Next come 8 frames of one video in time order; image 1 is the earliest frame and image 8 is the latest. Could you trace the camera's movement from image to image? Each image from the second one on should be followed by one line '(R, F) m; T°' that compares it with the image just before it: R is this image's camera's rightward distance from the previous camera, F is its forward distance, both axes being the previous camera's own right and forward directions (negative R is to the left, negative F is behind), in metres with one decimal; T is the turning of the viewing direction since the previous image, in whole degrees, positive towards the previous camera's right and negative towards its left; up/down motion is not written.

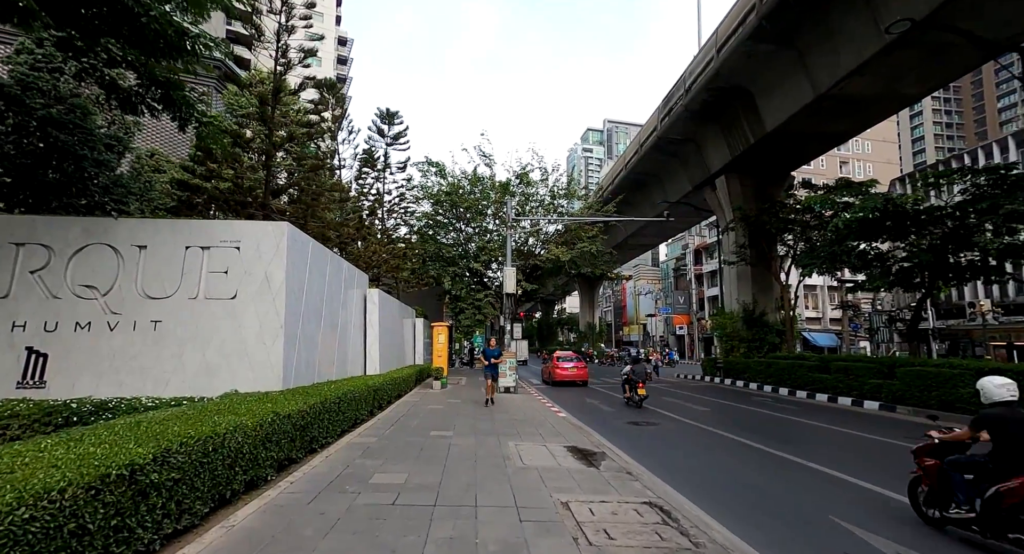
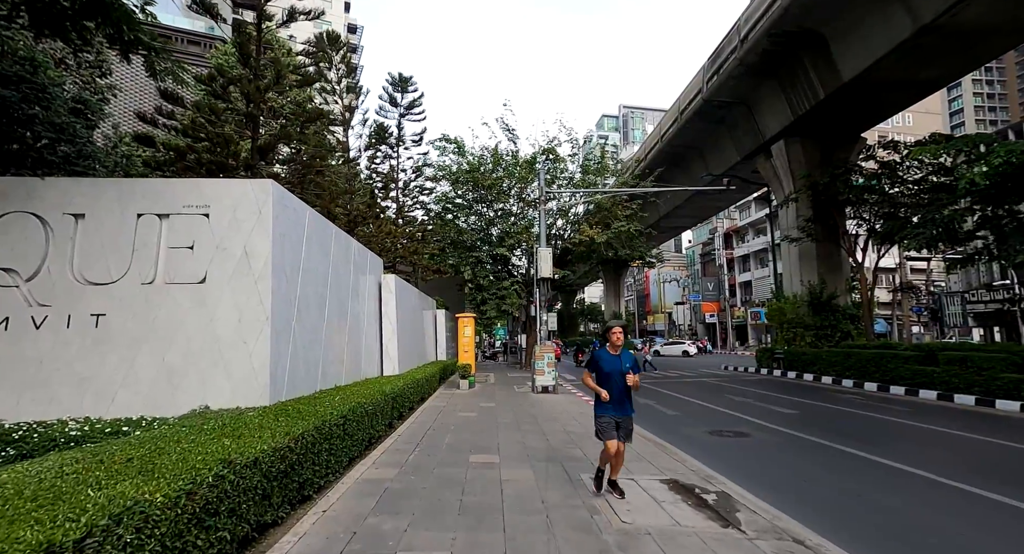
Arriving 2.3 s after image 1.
(-0.6, +2.4) m; -2°
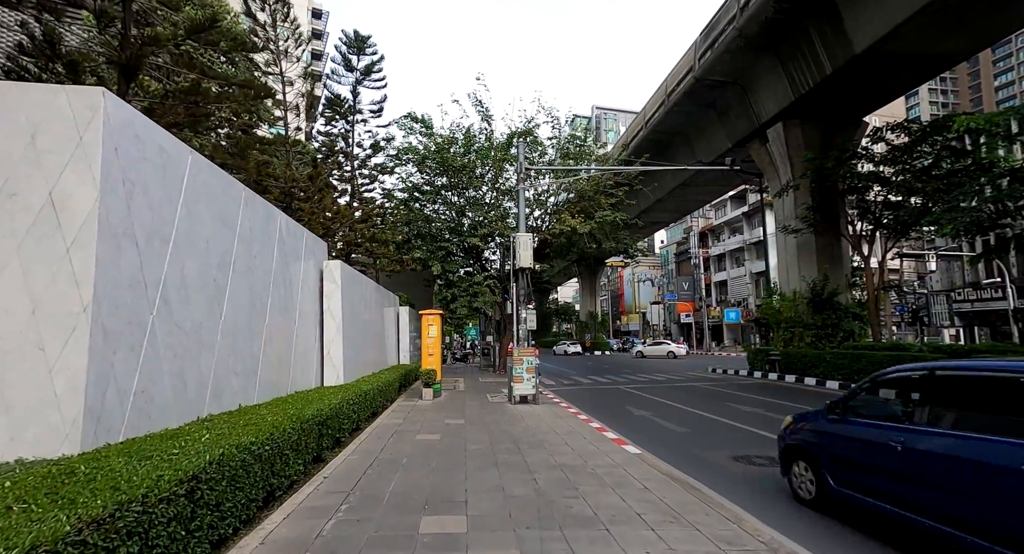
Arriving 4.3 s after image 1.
(0.0, +2.4) m; +3°
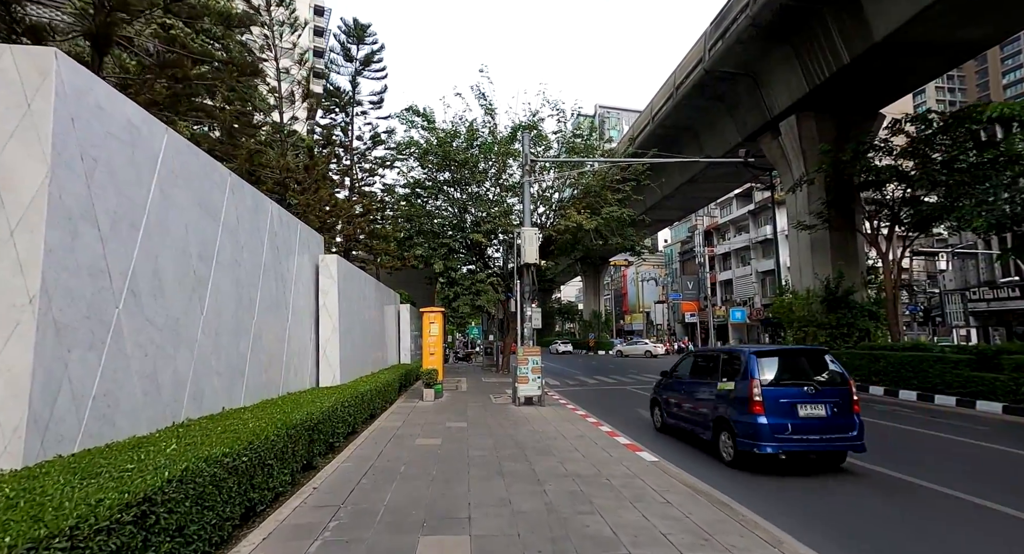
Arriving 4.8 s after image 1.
(-0.1, +0.6) m; 0°
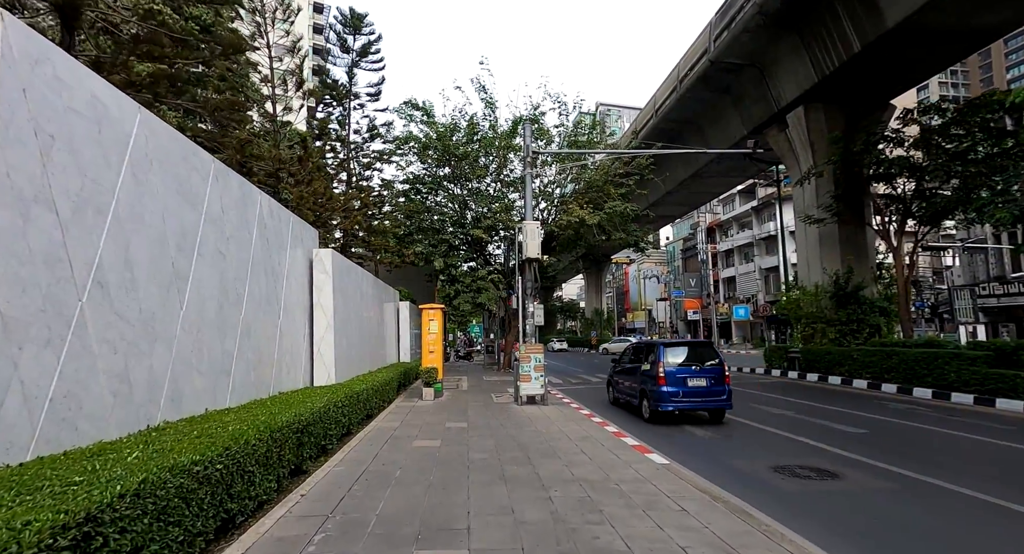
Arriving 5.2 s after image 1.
(0.0, +0.4) m; 0°
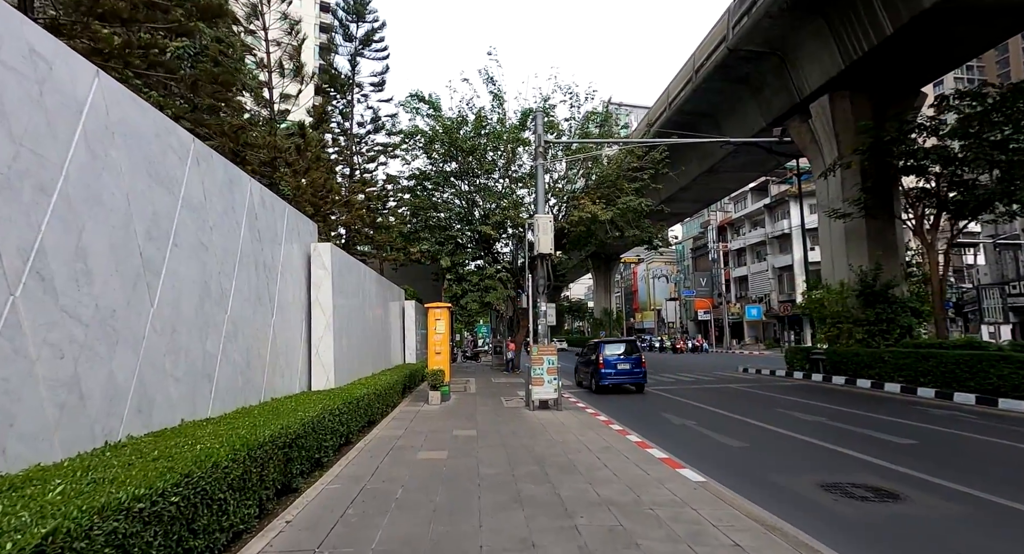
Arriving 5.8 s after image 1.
(-0.1, +0.7) m; -1°
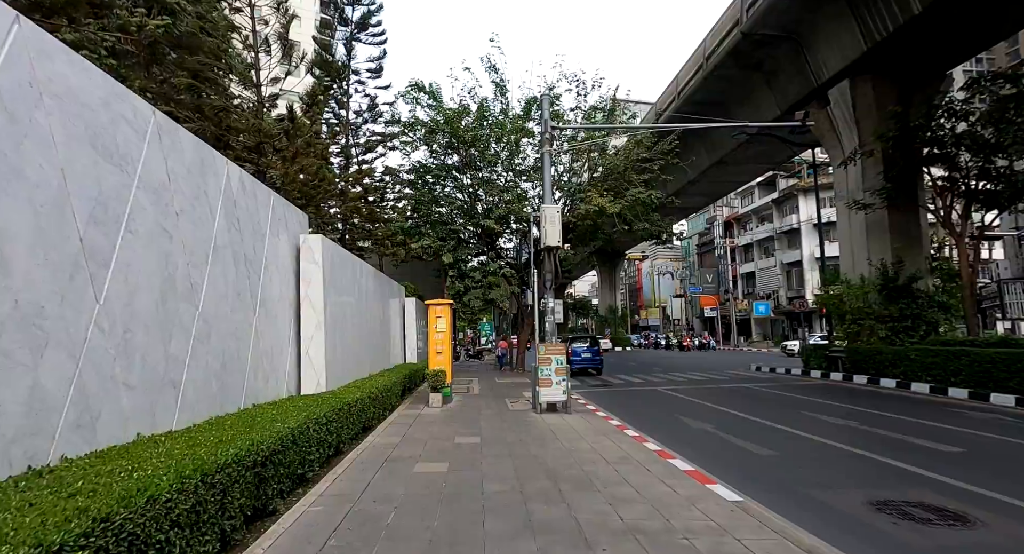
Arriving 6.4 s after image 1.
(-0.1, +0.8) m; 0°
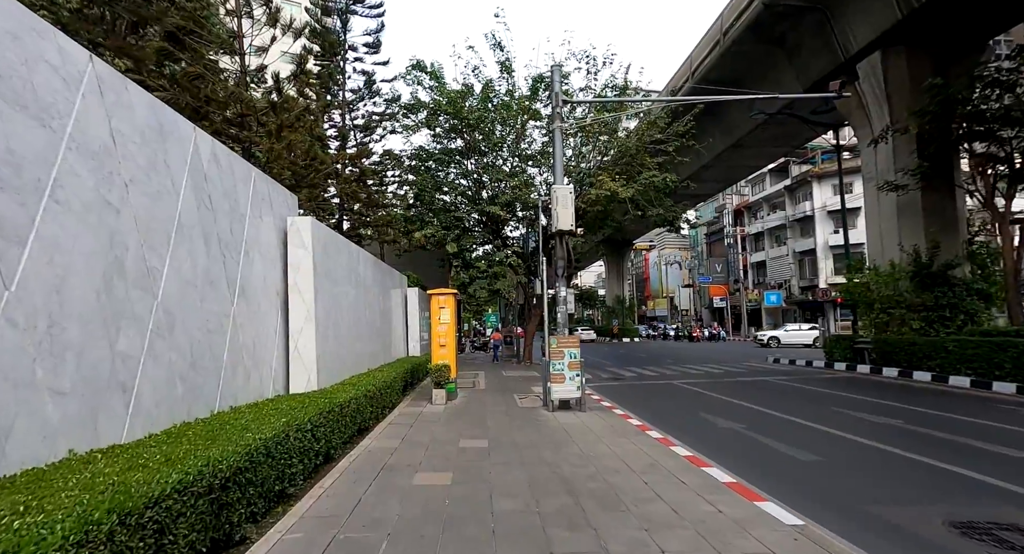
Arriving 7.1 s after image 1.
(-0.1, +0.9) m; -1°
